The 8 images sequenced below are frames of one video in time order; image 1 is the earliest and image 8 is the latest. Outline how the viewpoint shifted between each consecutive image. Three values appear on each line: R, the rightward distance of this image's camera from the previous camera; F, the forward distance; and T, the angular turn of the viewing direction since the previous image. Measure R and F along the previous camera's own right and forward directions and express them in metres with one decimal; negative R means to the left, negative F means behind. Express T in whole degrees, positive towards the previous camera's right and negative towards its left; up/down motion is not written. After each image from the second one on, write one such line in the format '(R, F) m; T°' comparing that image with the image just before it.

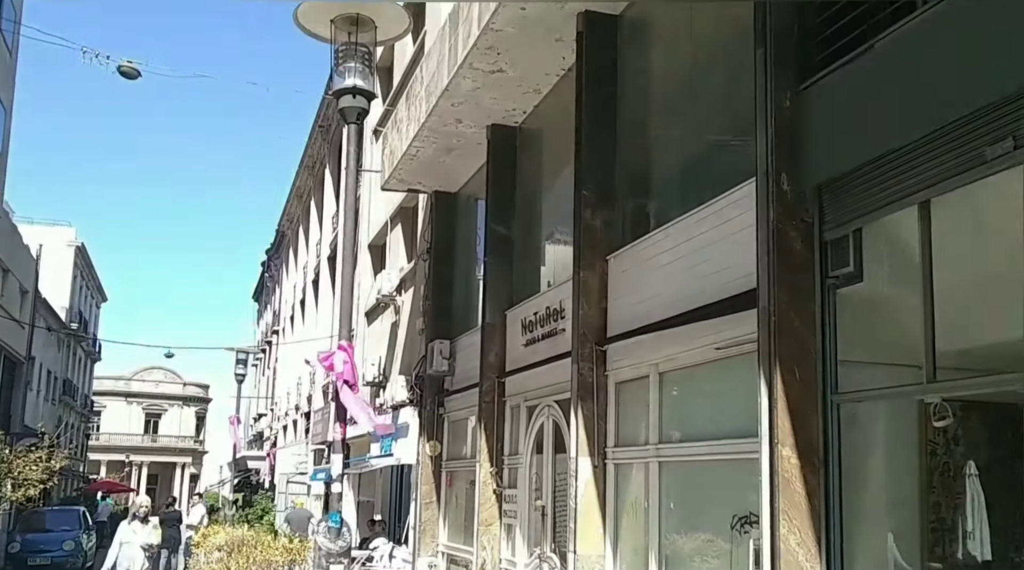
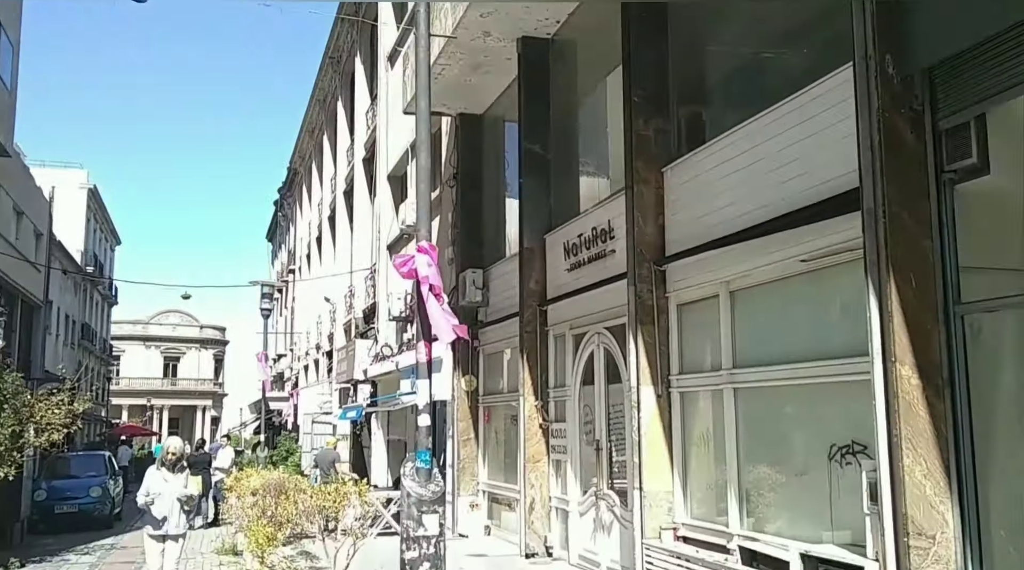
(-0.4, +0.9) m; -1°
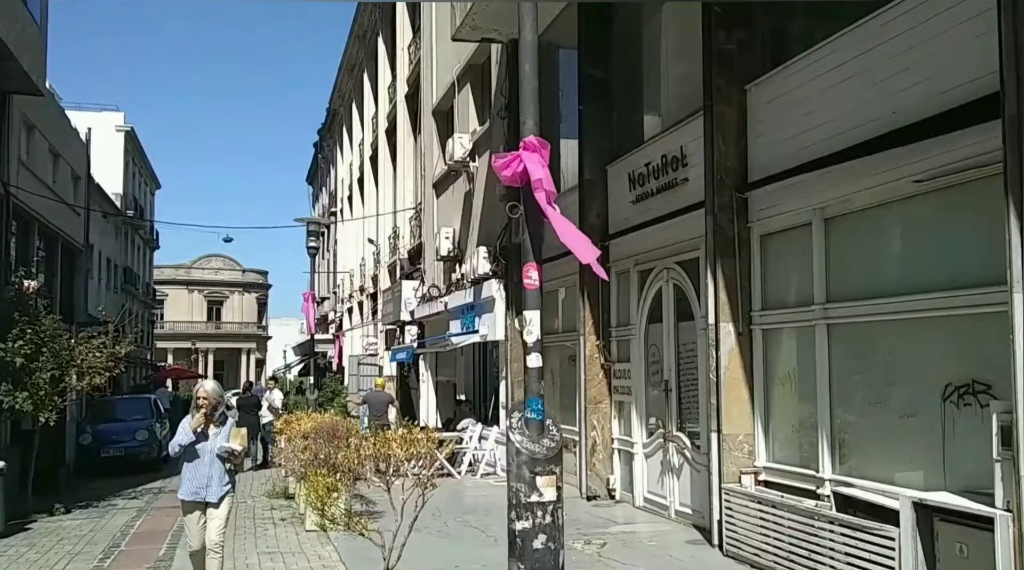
(-0.3, +0.6) m; -2°
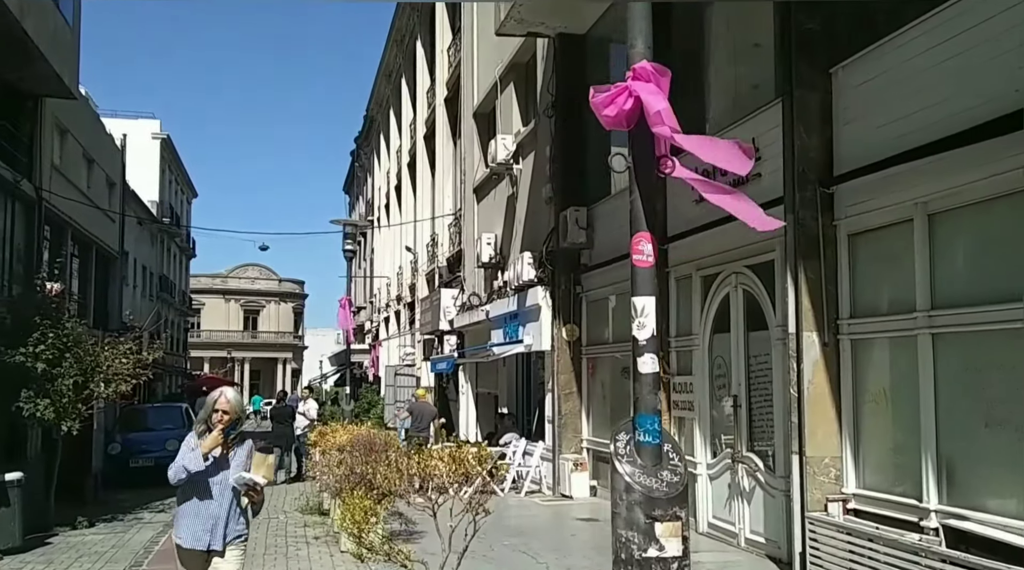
(-0.2, +0.9) m; -2°
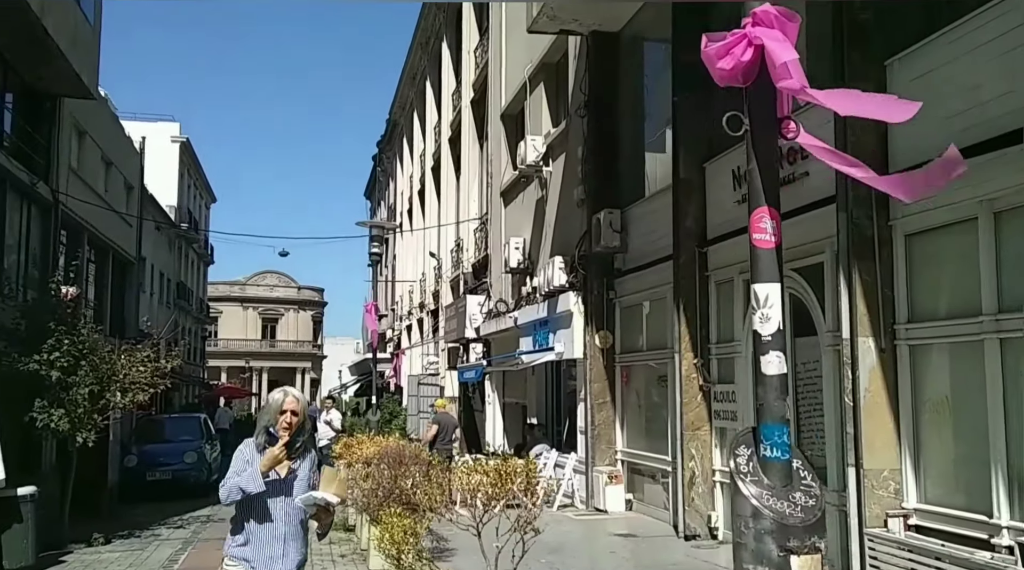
(-0.2, +0.5) m; -1°
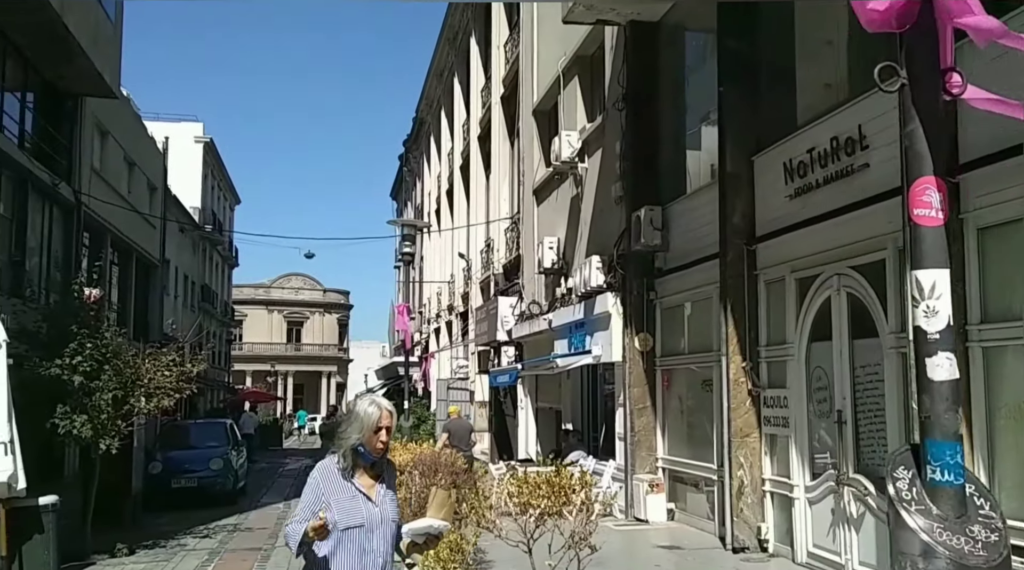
(-0.1, +0.5) m; -1°
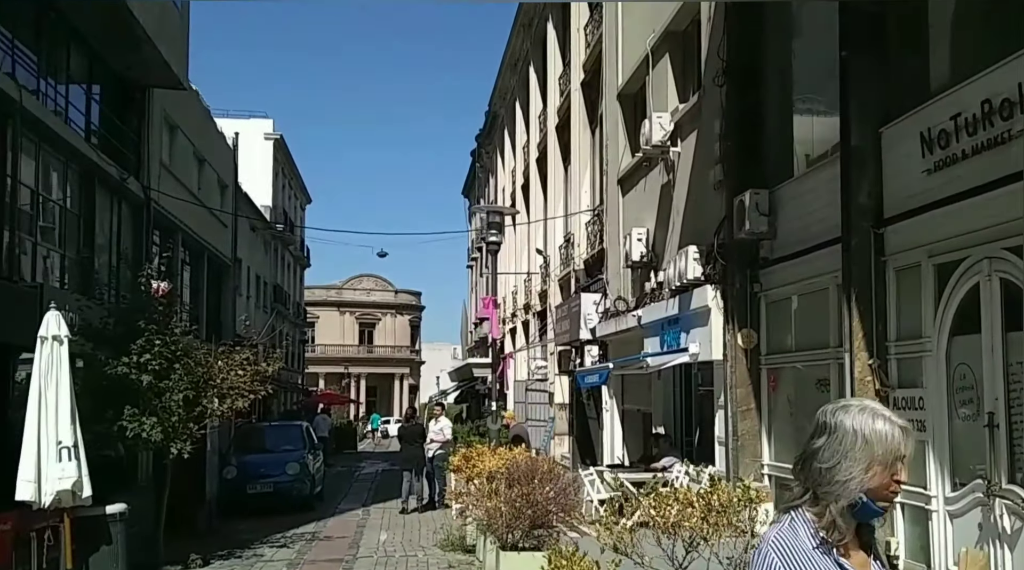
(-0.3, +0.8) m; -4°
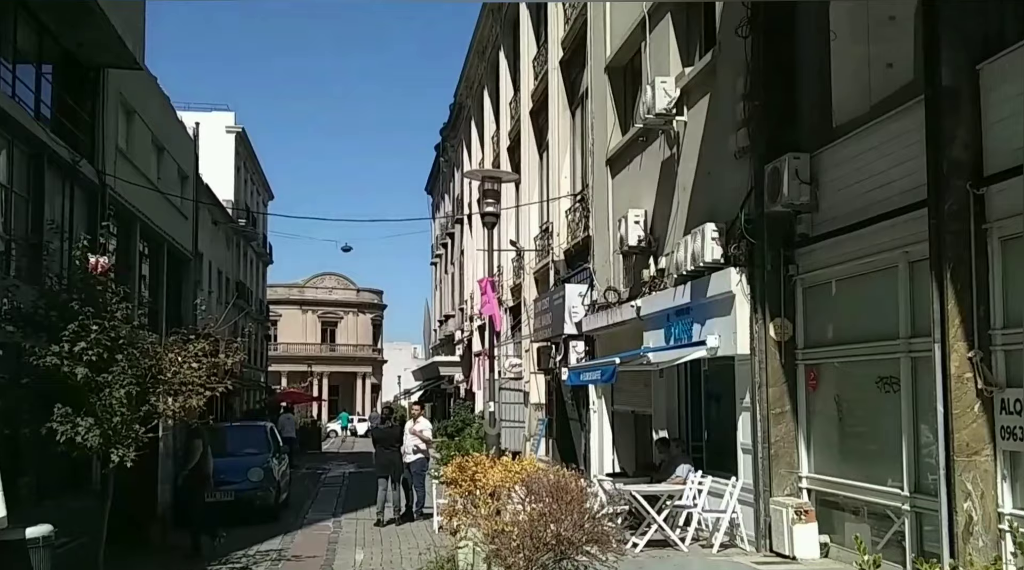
(-0.5, +1.6) m; +2°
